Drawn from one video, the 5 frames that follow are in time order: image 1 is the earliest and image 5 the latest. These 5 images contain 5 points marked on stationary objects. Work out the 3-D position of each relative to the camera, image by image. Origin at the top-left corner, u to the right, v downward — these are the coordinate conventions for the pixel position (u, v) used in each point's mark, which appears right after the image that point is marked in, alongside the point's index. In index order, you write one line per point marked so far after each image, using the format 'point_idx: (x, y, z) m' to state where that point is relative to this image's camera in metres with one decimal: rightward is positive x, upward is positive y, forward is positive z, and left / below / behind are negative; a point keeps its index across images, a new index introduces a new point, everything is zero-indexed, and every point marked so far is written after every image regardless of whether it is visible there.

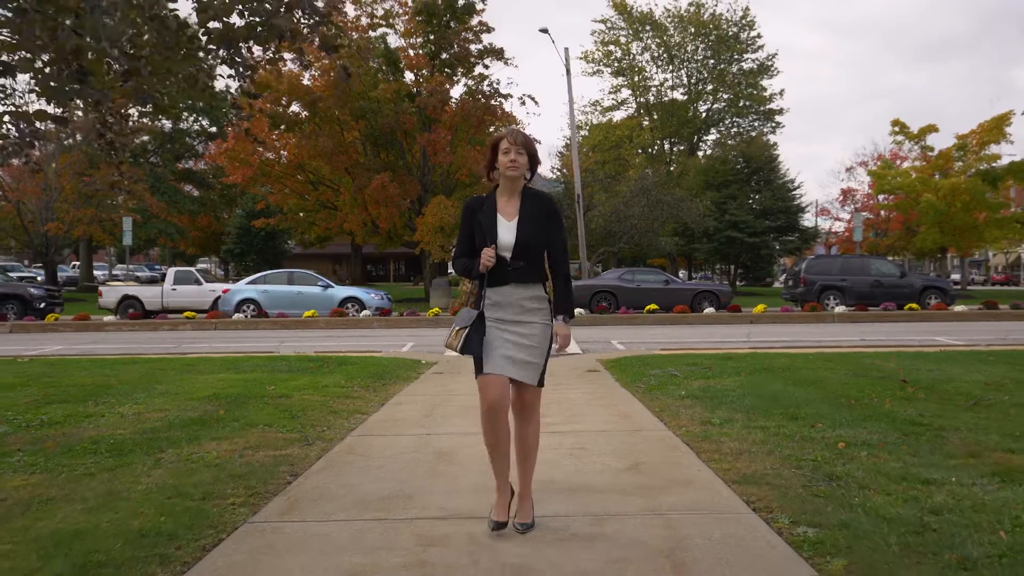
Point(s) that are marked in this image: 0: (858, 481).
0: (+1.9, -1.0, +4.3) m
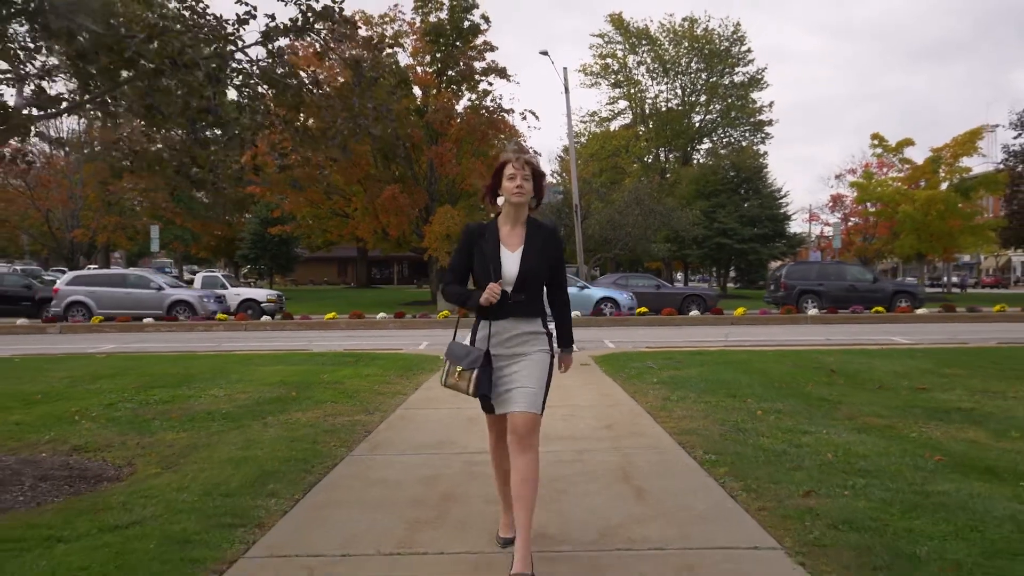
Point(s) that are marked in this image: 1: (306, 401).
0: (+2.0, -1.1, +6.2) m
1: (-2.2, -1.2, +8.4) m
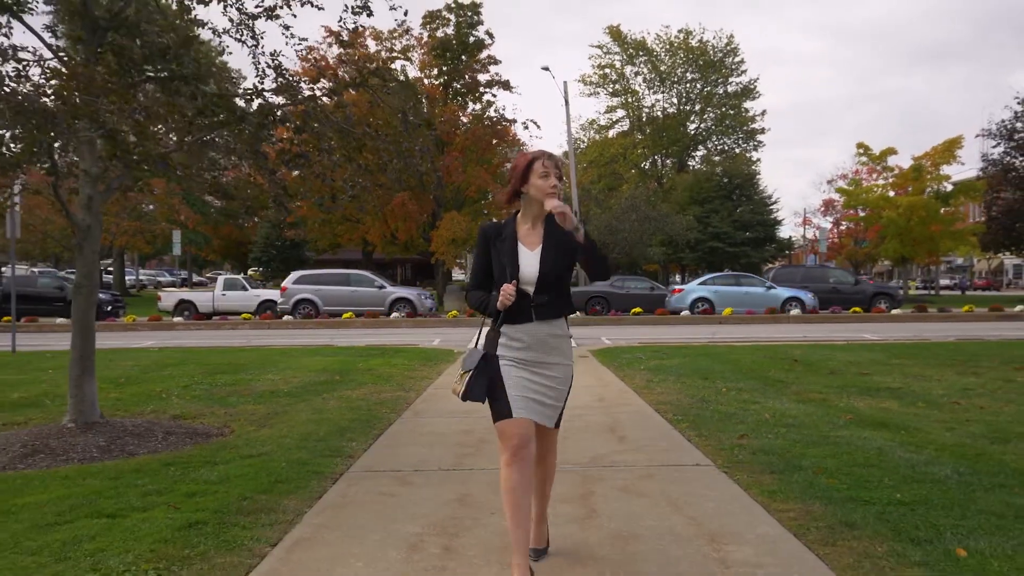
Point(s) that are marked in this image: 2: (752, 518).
0: (+2.1, -1.1, +7.9) m
1: (-2.1, -1.2, +10.1) m
2: (+1.2, -1.2, +4.1) m
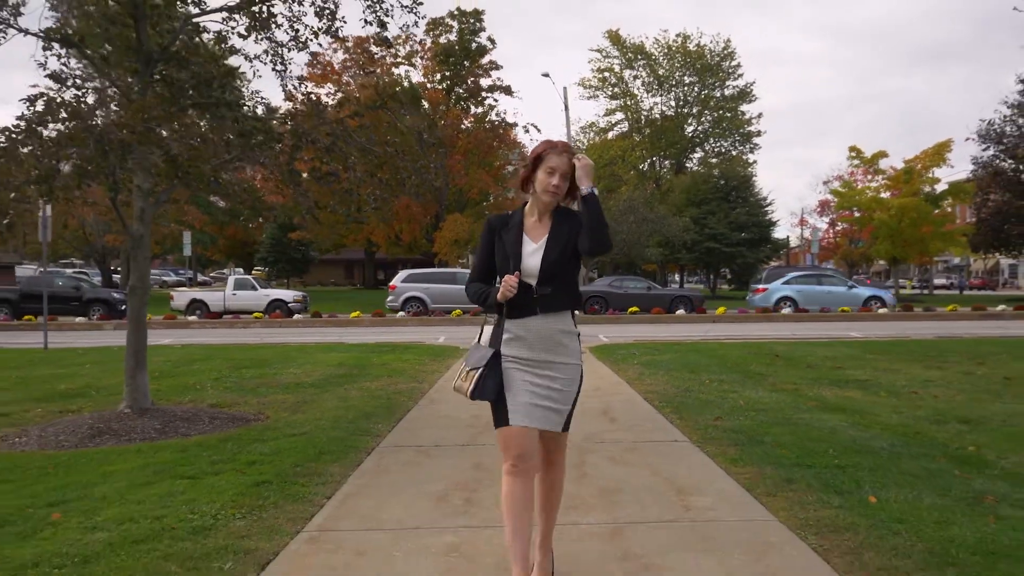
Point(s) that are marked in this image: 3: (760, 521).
0: (+2.2, -1.2, +8.8) m
1: (-2.0, -1.2, +11.0) m
2: (+1.3, -1.2, +5.0) m
3: (+1.3, -1.2, +4.0) m
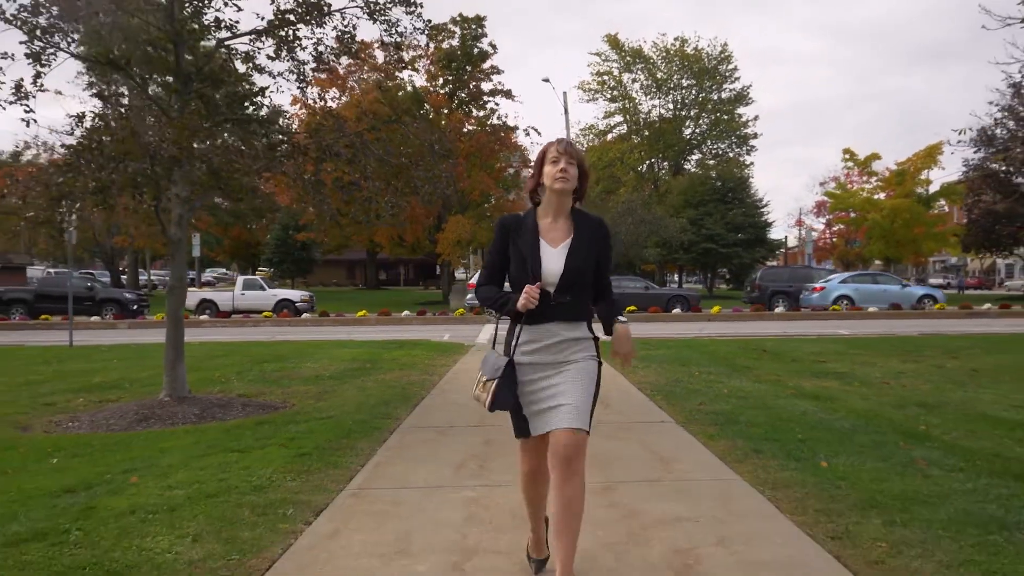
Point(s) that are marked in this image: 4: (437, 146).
0: (+2.2, -1.1, +9.6) m
1: (-2.0, -1.2, +11.8) m
2: (+1.3, -1.2, +5.8) m
3: (+1.3, -1.2, +4.8) m
4: (-0.9, +1.8, +9.8) m
